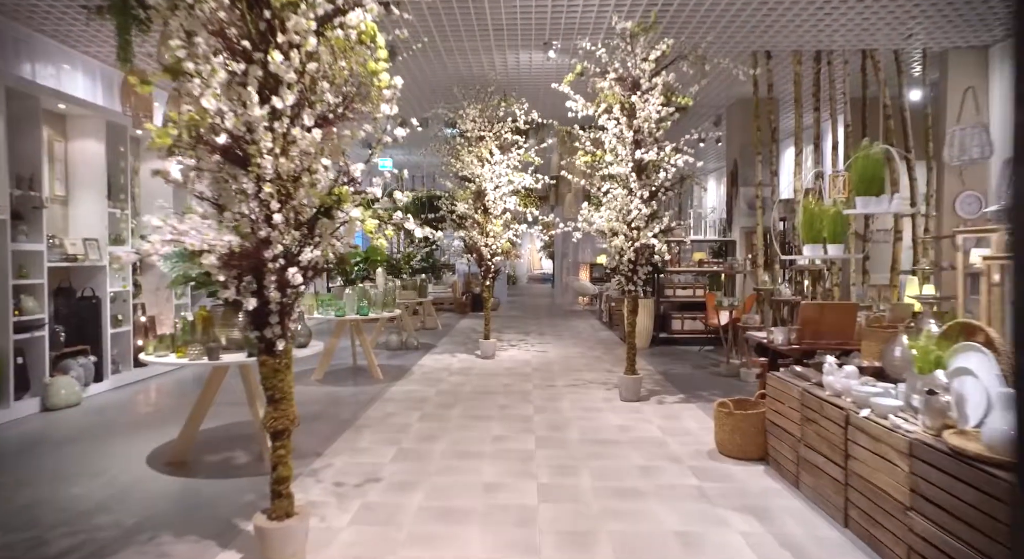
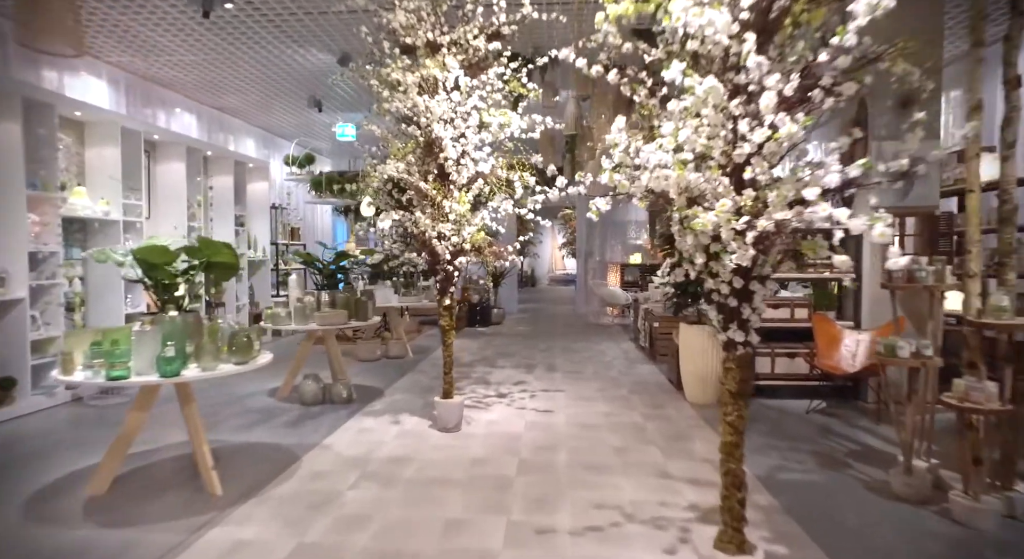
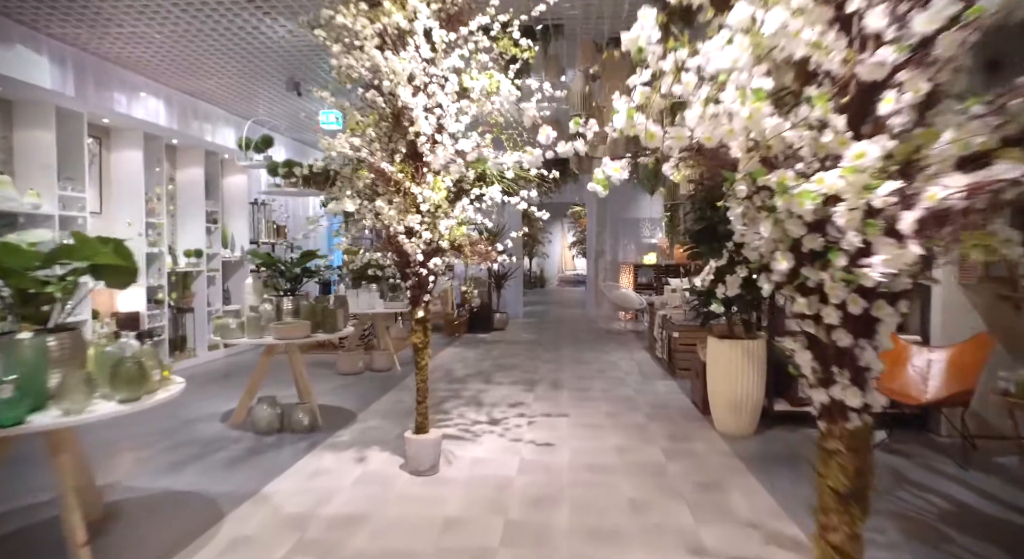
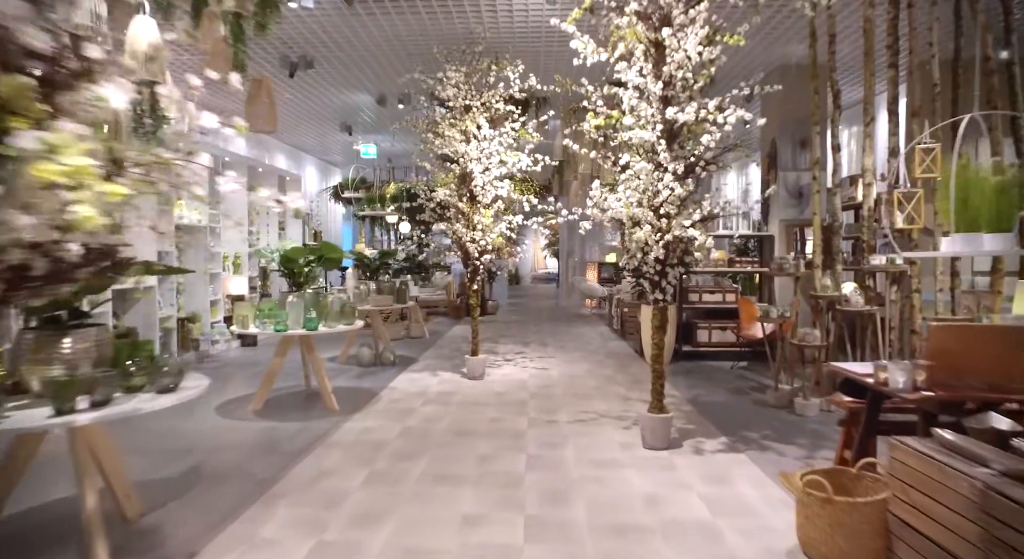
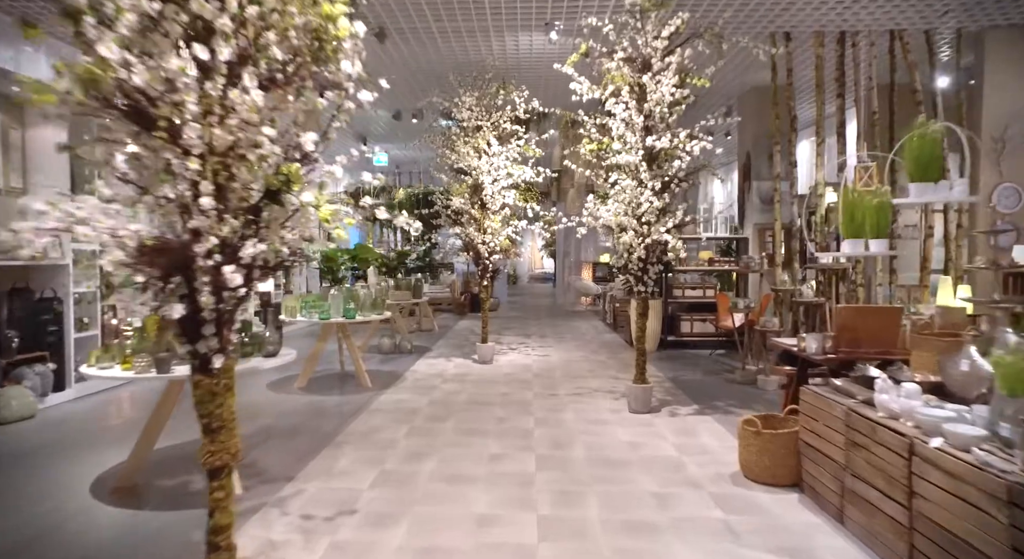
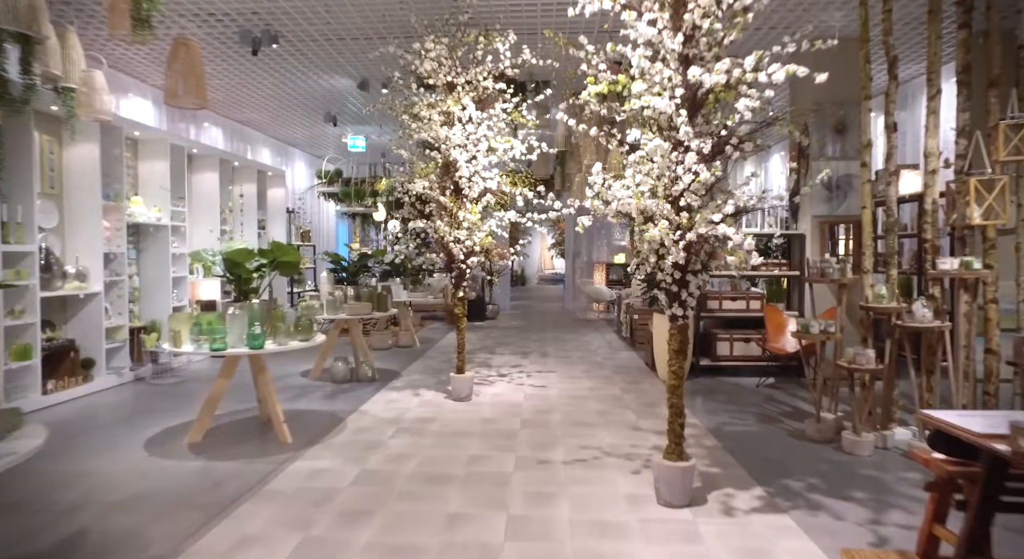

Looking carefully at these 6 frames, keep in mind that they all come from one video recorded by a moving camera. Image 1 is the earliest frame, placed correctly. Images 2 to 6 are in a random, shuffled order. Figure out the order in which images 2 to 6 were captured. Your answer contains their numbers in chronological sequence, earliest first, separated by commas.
5, 4, 6, 2, 3
